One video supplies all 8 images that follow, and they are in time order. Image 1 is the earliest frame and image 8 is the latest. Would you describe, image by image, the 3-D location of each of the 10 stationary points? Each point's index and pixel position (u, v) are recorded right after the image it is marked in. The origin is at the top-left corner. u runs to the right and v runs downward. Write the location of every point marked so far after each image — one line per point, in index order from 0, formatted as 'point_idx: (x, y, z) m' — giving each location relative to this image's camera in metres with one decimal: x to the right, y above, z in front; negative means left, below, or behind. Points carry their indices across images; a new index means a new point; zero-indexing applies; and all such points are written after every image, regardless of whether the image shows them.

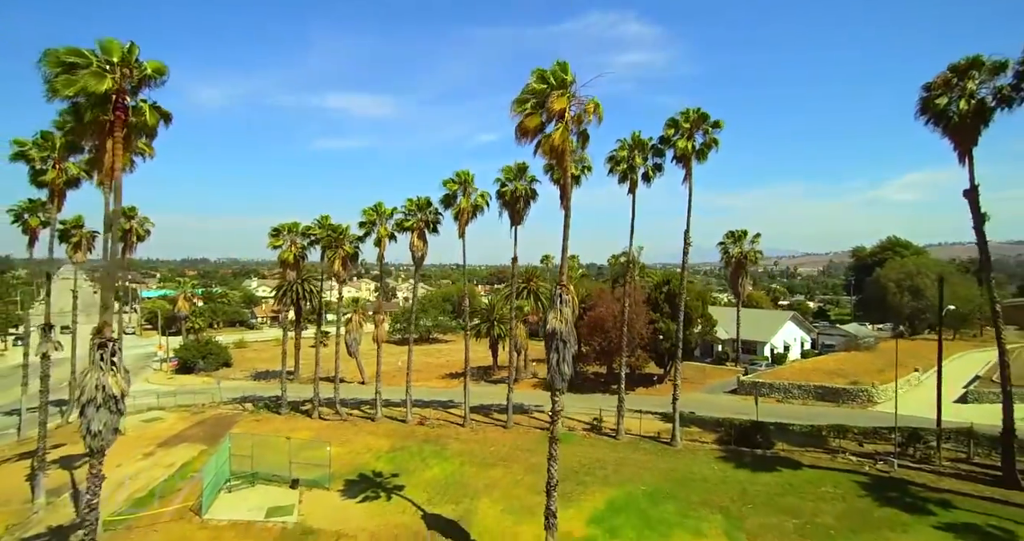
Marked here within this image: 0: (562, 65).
0: (+2.3, +8.6, +19.7) m
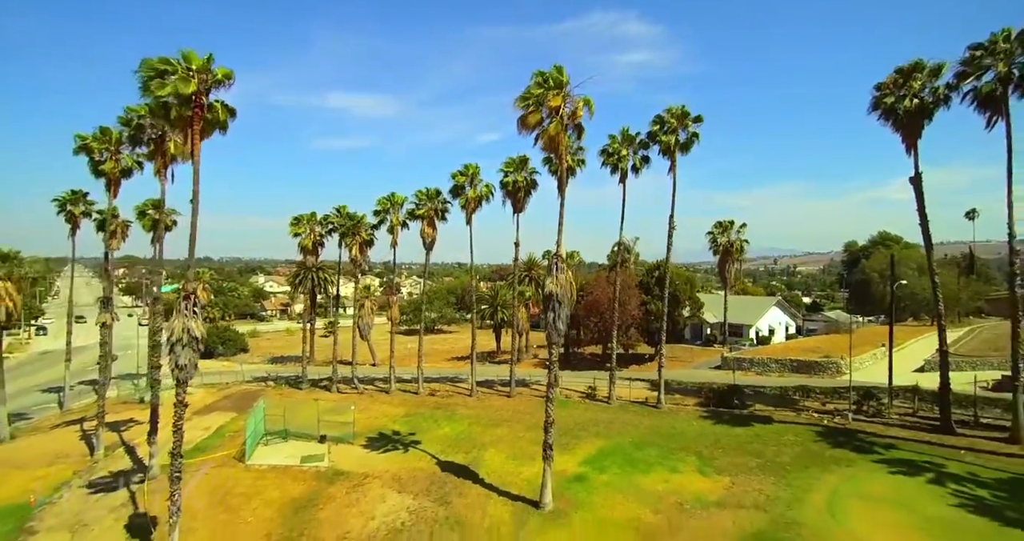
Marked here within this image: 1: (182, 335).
0: (+2.5, +9.9, +23.1) m
1: (-12.3, -2.4, +17.6) m
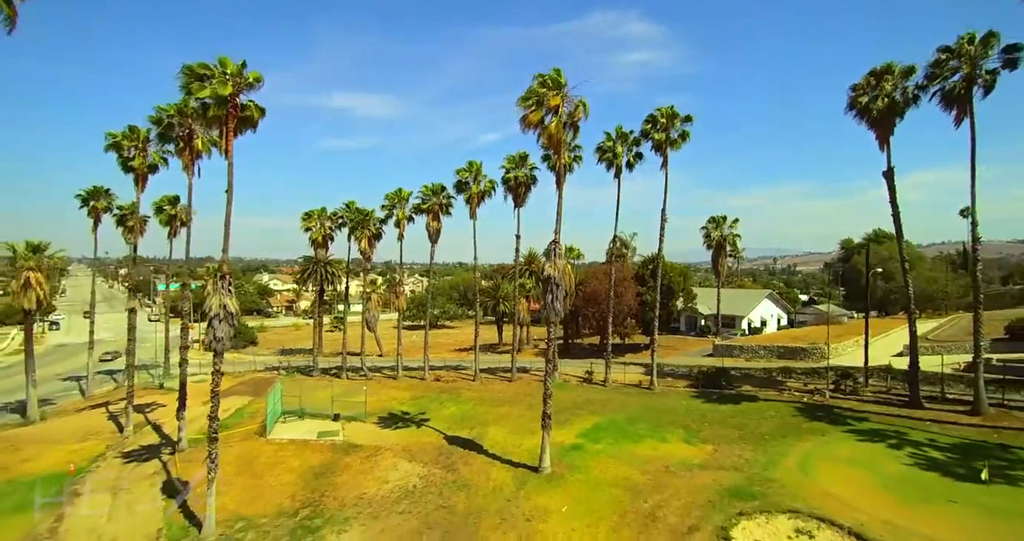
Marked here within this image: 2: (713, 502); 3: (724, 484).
0: (+2.6, +10.6, +25.2) m
1: (-12.2, -1.7, +19.6) m
2: (+7.9, -9.1, +18.6) m
3: (+8.9, -9.0, +19.8) m
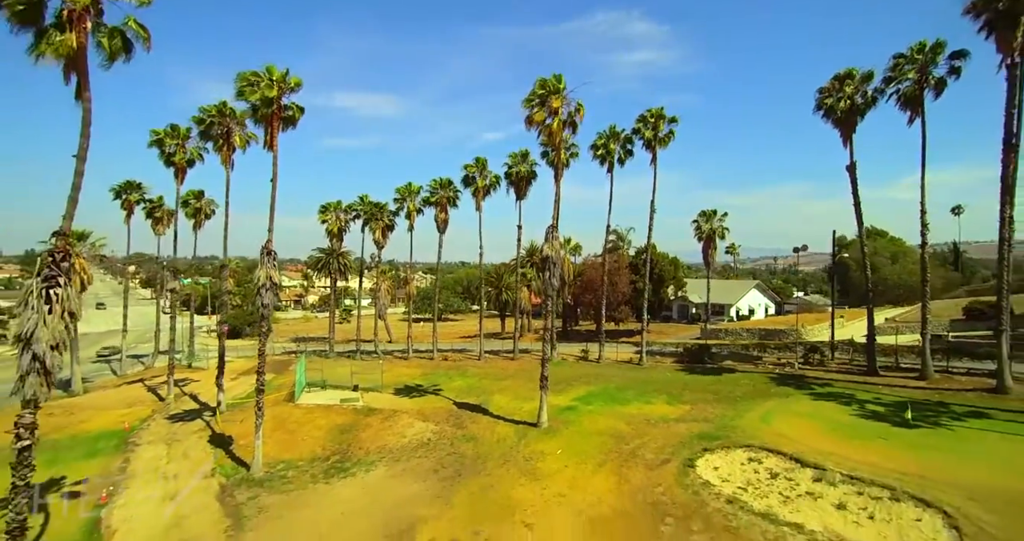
0: (+2.8, +11.7, +28.6) m
1: (-12.1, -0.6, +23.1) m
2: (+8.0, -8.0, +22.0) m
3: (+9.0, -7.9, +23.2) m
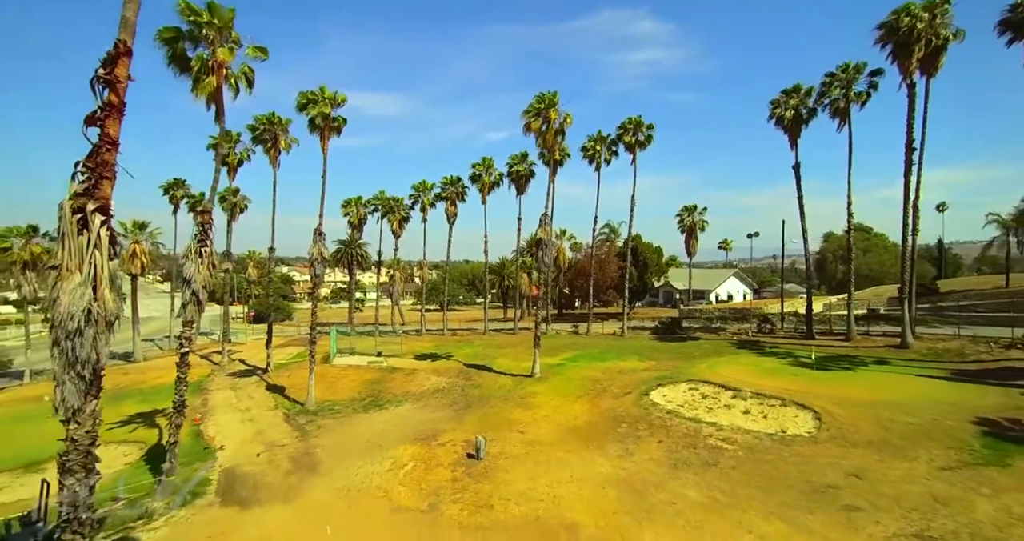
0: (+2.7, +13.1, +34.8) m
1: (-12.2, +0.9, +29.5) m
2: (+7.9, -6.6, +28.2) m
3: (+8.9, -6.5, +29.5) m
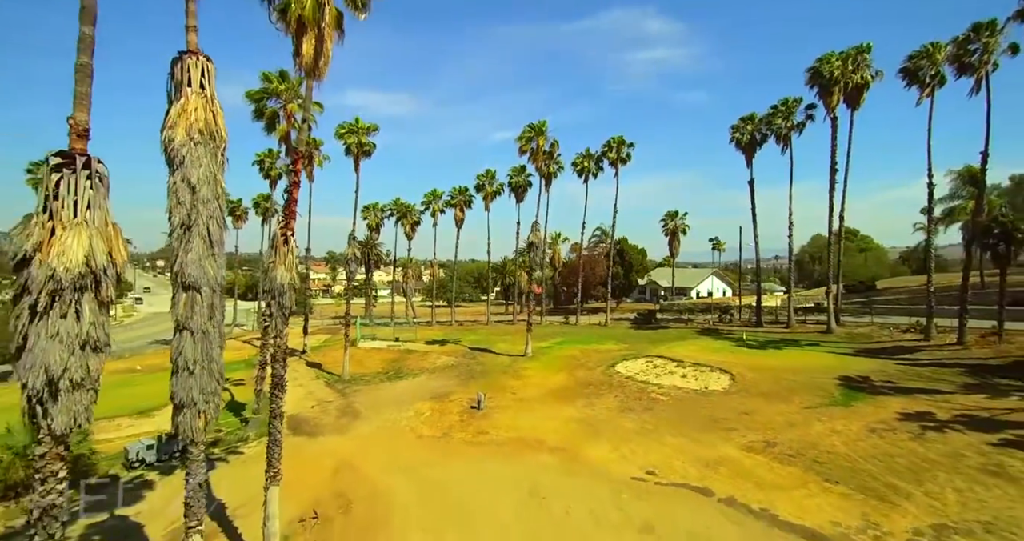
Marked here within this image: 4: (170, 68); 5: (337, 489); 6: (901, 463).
0: (+2.5, +13.3, +41.9) m
1: (-12.5, +1.1, +36.7) m
2: (+7.6, -6.5, +35.2) m
3: (+8.6, -6.4, +36.4) m
4: (-7.5, +4.5, +10.4) m
5: (-6.9, -8.6, +18.7) m
6: (+14.0, -6.9, +17.1) m
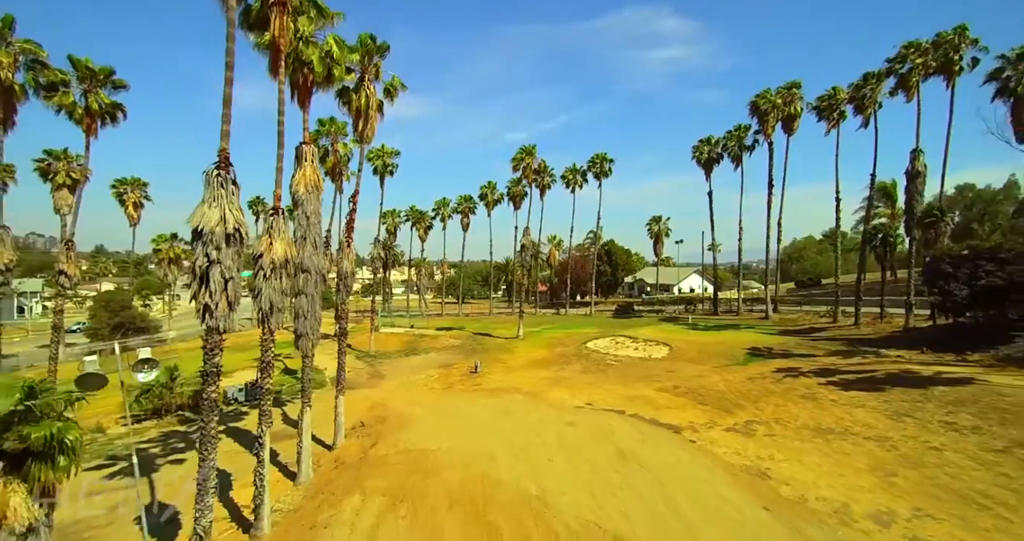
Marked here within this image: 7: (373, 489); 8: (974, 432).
0: (+2.1, +13.5, +50.4) m
1: (-13.1, +1.4, +45.6) m
2: (+6.9, -6.2, +43.5) m
3: (+8.0, -6.1, +44.8) m
4: (-8.8, +4.8, +19.2) m
5: (-8.0, -8.3, +27.5) m
6: (+13.0, -6.6, +25.3) m
7: (-4.8, -7.5, +16.3) m
8: (+17.0, -5.9, +17.5) m
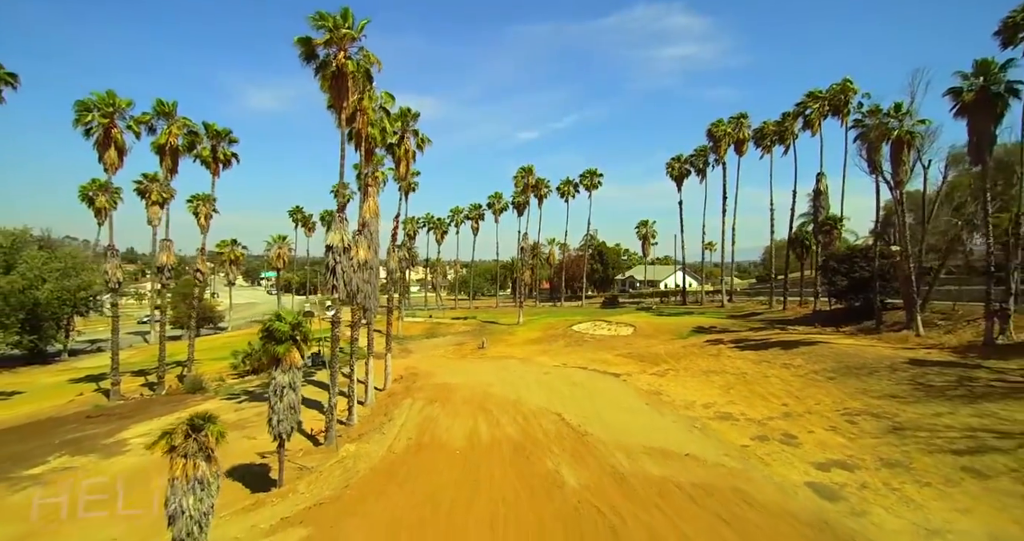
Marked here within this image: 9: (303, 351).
0: (+2.2, +13.8, +60.8) m
1: (-13.0, +1.5, +56.3) m
2: (+7.0, -5.9, +53.8) m
3: (+8.1, -5.8, +55.0) m
4: (-9.3, +5.0, +29.8) m
5: (-8.3, -8.1, +38.1) m
6: (+12.6, -6.3, +35.4) m
7: (-5.4, -7.3, +26.9) m
8: (+16.5, -5.6, +27.5) m
9: (-7.9, -3.0, +17.7) m
